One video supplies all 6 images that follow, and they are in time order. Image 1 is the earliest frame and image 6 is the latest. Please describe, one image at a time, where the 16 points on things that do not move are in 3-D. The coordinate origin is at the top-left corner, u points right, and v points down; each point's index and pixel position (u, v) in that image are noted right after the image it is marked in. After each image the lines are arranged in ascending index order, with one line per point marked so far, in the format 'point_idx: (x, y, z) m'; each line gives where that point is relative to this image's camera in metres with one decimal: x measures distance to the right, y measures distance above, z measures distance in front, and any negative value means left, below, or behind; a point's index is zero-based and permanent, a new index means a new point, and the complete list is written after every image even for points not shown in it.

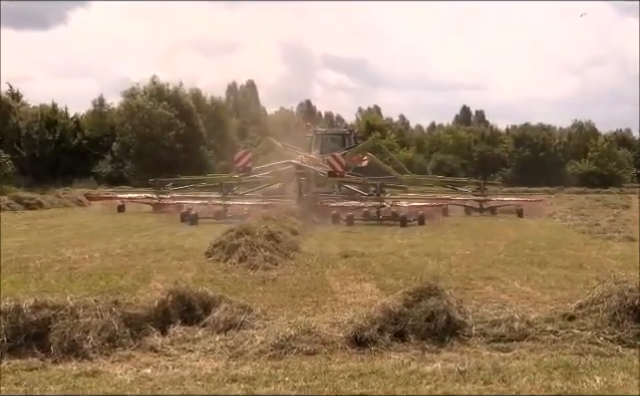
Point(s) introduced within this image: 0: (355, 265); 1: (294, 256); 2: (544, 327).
0: (+0.5, -1.0, +10.2) m
1: (-0.4, -0.9, +10.6) m
2: (+2.6, -1.5, +8.5) m
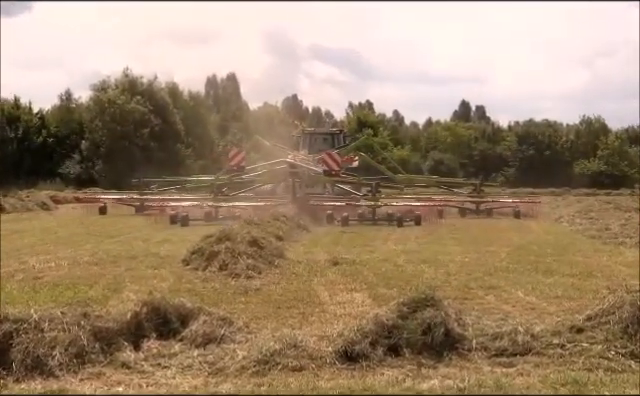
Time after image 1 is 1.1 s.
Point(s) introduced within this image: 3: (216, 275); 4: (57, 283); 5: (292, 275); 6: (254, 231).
0: (+0.3, -1.0, +9.4) m
1: (-0.6, -0.9, +9.8) m
2: (+2.5, -1.5, +7.8) m
3: (-1.3, -1.0, +9.2) m
4: (-3.2, -1.0, +8.8) m
5: (-0.4, -1.0, +9.4) m
6: (-1.0, -0.5, +10.5) m
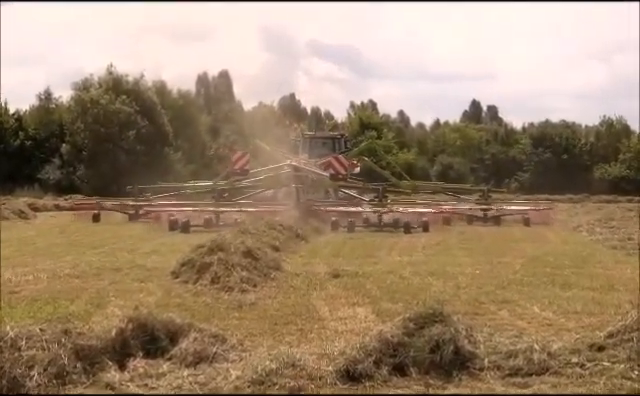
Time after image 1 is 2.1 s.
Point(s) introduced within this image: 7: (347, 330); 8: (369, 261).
0: (+0.3, -1.1, +8.8) m
1: (-0.6, -1.0, +9.1) m
2: (+2.5, -1.6, +7.1) m
3: (-1.3, -1.1, +8.6) m
4: (-3.2, -1.1, +8.2) m
5: (-0.4, -1.1, +8.8) m
6: (-1.0, -0.6, +9.8) m
7: (+0.3, -1.4, +7.6) m
8: (+0.7, -0.9, +9.8) m
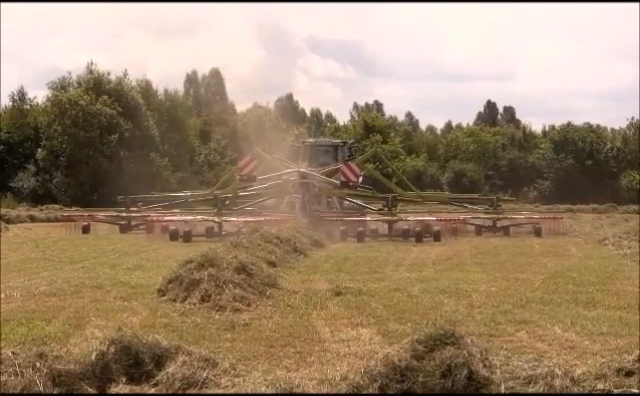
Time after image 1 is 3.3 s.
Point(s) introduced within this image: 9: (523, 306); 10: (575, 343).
0: (+0.3, -1.2, +8.0) m
1: (-0.6, -1.1, +8.4) m
2: (+2.5, -1.7, +6.3) m
3: (-1.3, -1.2, +7.8) m
4: (-3.2, -1.2, +7.4) m
5: (-0.4, -1.2, +8.0) m
6: (-1.0, -0.7, +9.1) m
7: (+0.3, -1.5, +6.9) m
8: (+0.7, -1.0, +9.1) m
9: (+2.2, -1.2, +8.0) m
10: (+2.5, -1.4, +7.1) m
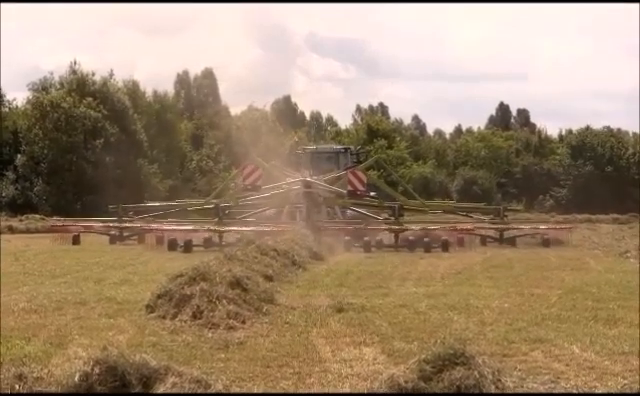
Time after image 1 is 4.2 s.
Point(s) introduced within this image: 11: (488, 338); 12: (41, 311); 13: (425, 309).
0: (+0.3, -1.3, +7.5) m
1: (-0.6, -1.2, +7.9) m
2: (+2.5, -1.8, +5.8) m
3: (-1.3, -1.3, +7.3) m
4: (-3.2, -1.3, +6.9) m
5: (-0.4, -1.3, +7.5) m
6: (-1.0, -0.8, +8.6) m
7: (+0.3, -1.6, +6.3) m
8: (+0.7, -1.1, +8.5) m
9: (+2.2, -1.3, +7.4) m
10: (+2.5, -1.5, +6.6) m
11: (+1.7, -1.4, +7.1) m
12: (-2.9, -1.2, +7.5) m
13: (+1.2, -1.2, +7.9) m
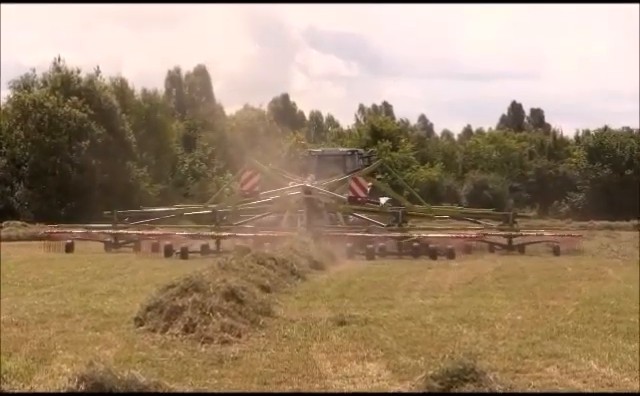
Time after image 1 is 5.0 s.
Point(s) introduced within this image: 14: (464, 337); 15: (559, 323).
0: (+0.3, -1.4, +7.1) m
1: (-0.6, -1.3, +7.4) m
2: (+2.5, -1.8, +5.4) m
3: (-1.3, -1.3, +6.8) m
4: (-3.2, -1.4, +6.4) m
5: (-0.4, -1.4, +7.0) m
6: (-1.0, -0.9, +8.1) m
7: (+0.3, -1.6, +5.9) m
8: (+0.7, -1.2, +8.1) m
9: (+2.3, -1.3, +7.0) m
10: (+2.5, -1.6, +6.1) m
11: (+1.7, -1.4, +6.7) m
12: (-2.9, -1.2, +7.0) m
13: (+1.2, -1.3, +7.5) m
14: (+1.4, -1.3, +7.0) m
15: (+2.4, -1.3, +7.3) m
